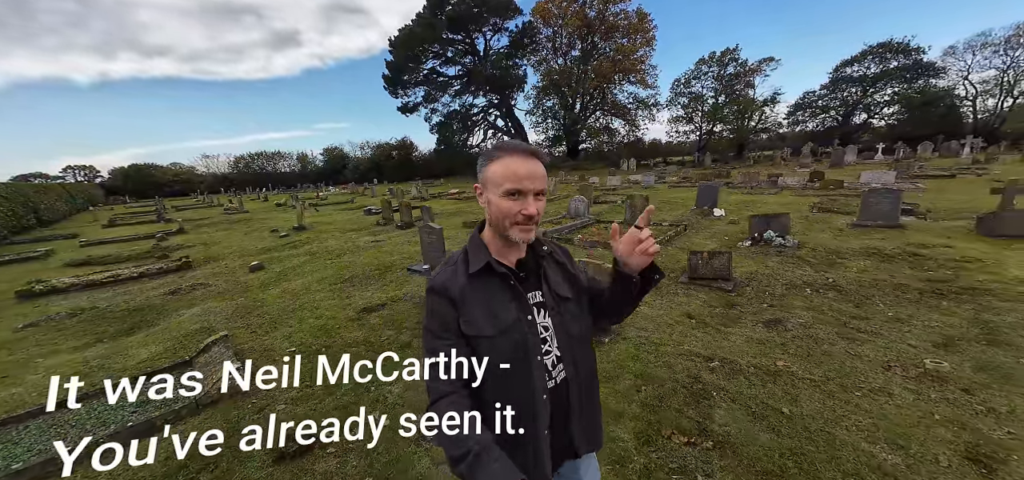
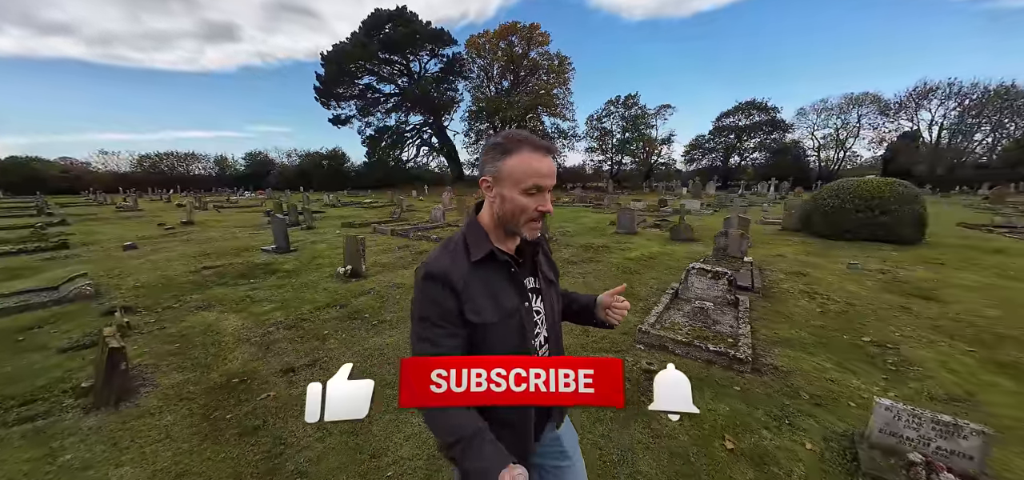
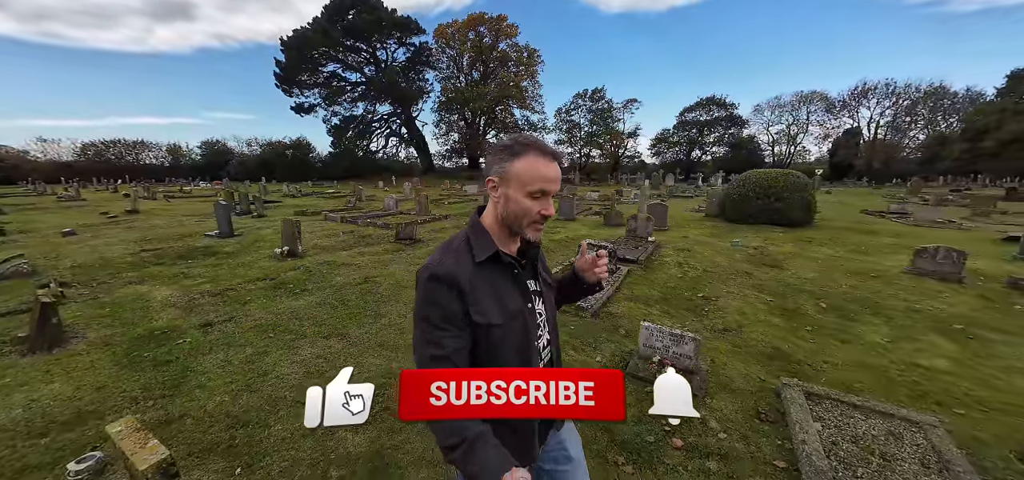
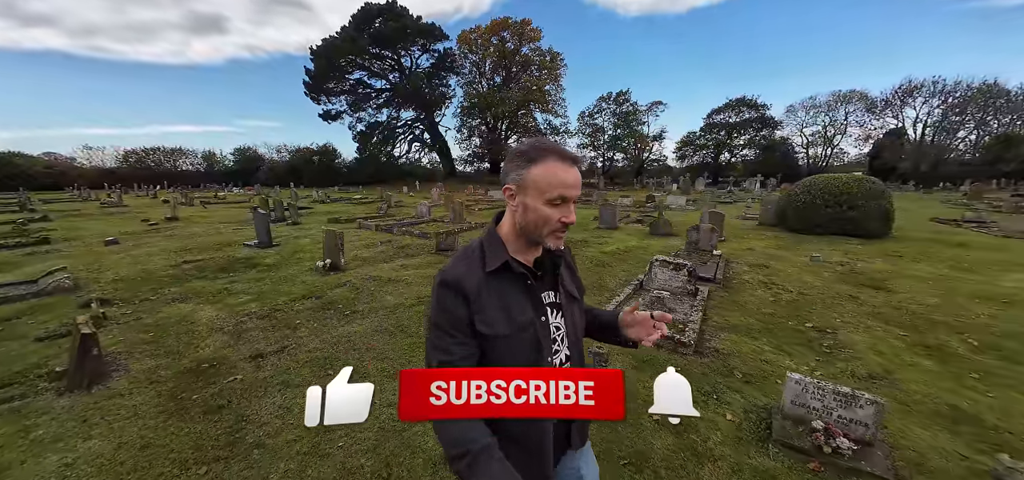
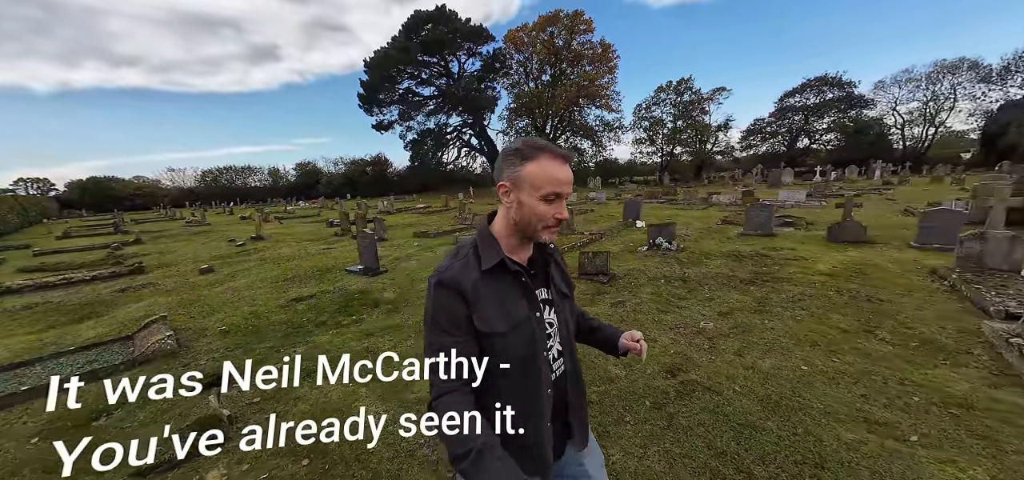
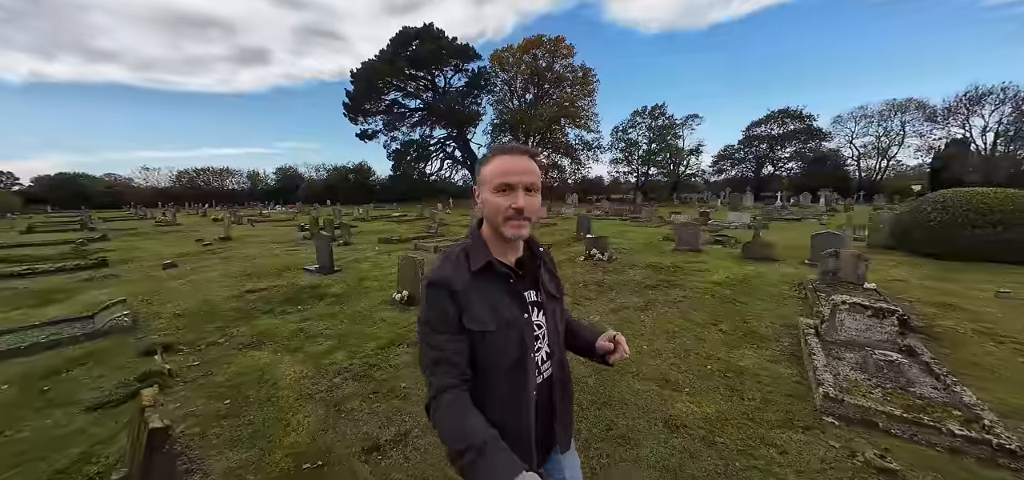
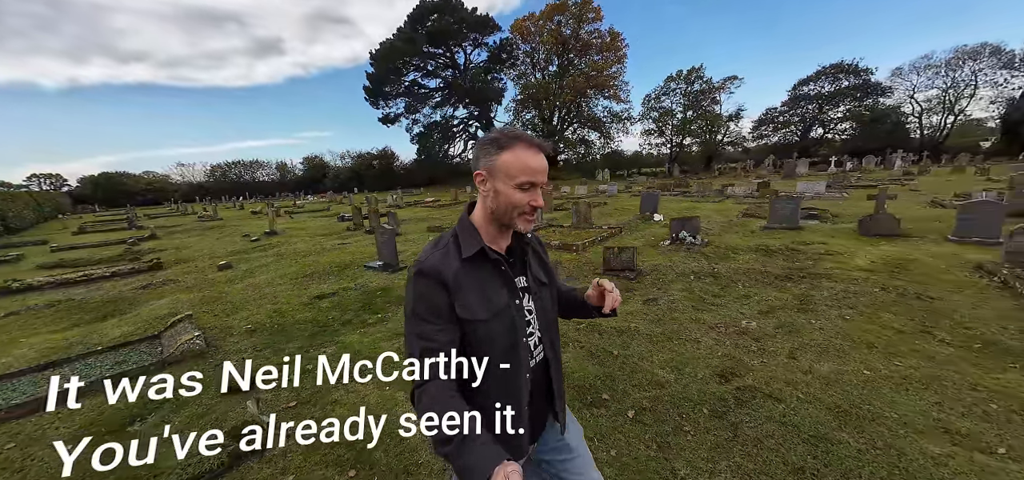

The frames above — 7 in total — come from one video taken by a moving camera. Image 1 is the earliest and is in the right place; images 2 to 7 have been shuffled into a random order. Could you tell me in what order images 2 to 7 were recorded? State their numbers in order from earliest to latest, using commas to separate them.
7, 5, 6, 2, 4, 3
